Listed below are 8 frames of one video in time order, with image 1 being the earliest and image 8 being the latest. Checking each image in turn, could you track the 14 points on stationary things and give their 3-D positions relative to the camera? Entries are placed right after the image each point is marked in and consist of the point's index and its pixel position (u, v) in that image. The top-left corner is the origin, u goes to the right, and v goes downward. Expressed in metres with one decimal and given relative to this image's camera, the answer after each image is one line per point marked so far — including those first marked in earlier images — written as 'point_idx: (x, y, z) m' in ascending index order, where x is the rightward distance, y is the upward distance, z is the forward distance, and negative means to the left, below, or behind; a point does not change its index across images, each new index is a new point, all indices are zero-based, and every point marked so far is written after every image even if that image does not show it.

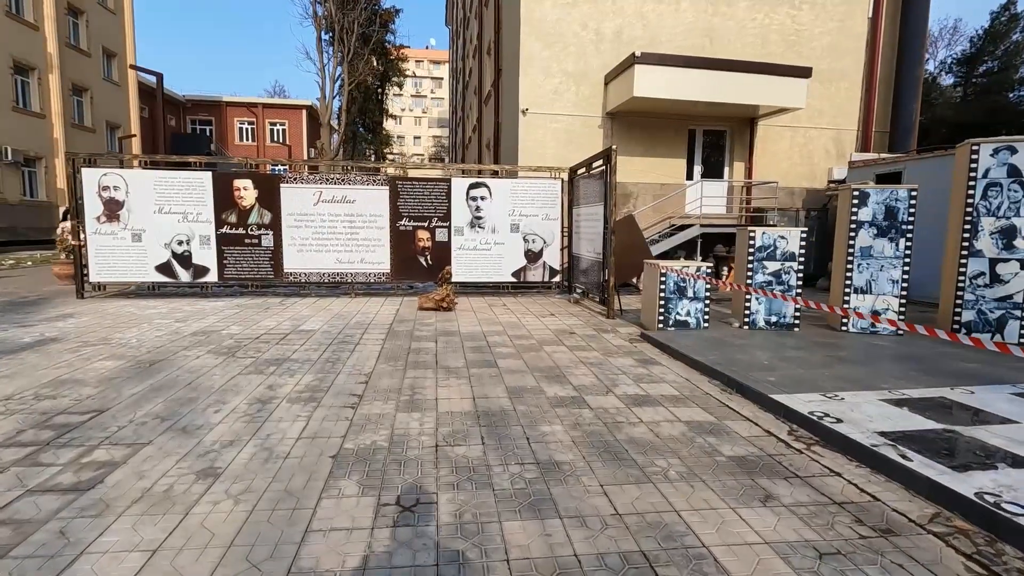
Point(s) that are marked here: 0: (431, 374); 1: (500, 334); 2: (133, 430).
0: (-0.9, -0.9, +5.6) m
1: (-0.2, -0.7, +7.7) m
2: (-2.8, -1.1, +4.0) m
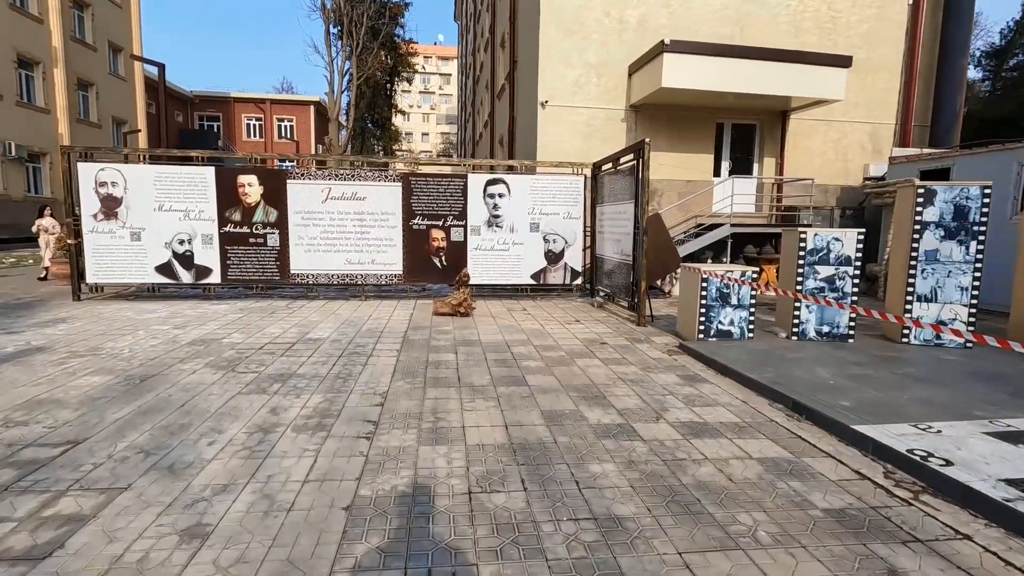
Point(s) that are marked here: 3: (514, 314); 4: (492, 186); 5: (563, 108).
0: (-0.5, -1.0, +5.0) m
1: (+0.2, -0.7, +7.1) m
2: (-2.6, -1.2, +3.4) m
3: (0.0, -0.5, +9.3) m
4: (-0.4, +2.0, +10.7) m
5: (+1.2, +4.2, +12.4) m
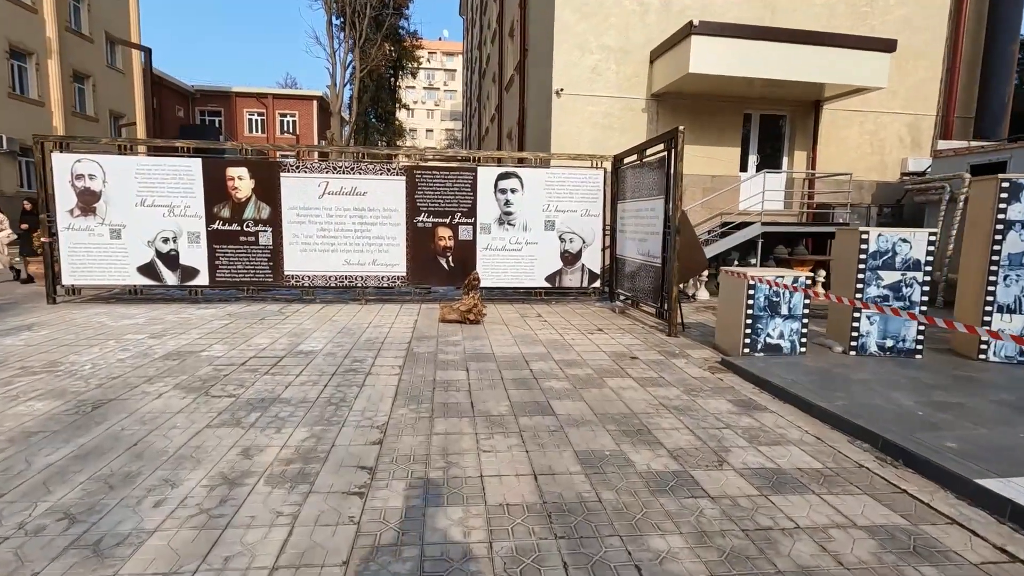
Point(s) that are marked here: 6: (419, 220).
0: (-0.3, -1.1, +4.1) m
1: (+0.4, -0.8, +6.2) m
2: (-2.4, -1.2, +2.5) m
3: (+0.3, -0.5, +8.4) m
4: (-0.2, +2.0, +9.8) m
5: (+1.4, +4.1, +11.5) m
6: (-1.7, +1.2, +9.7) m
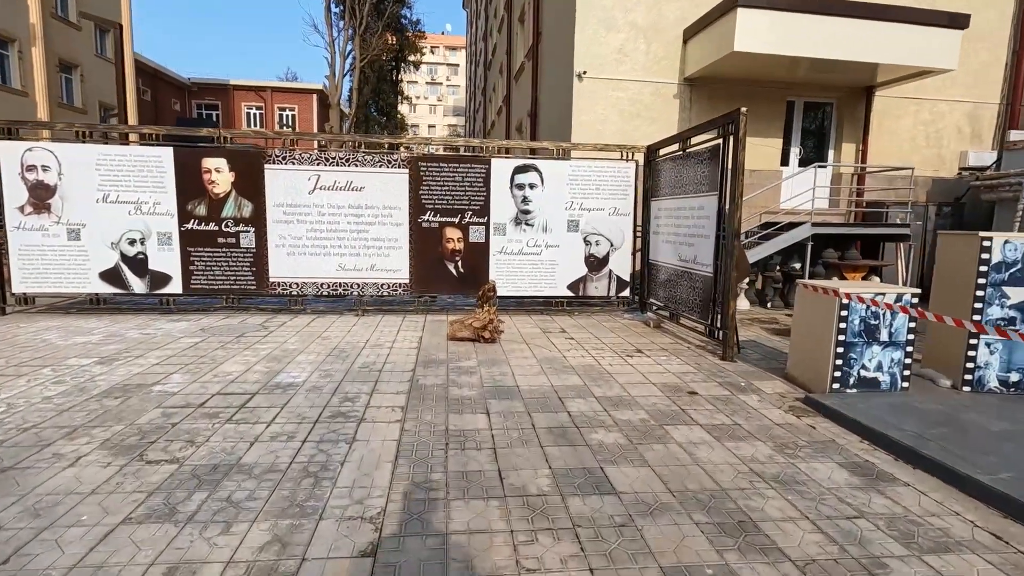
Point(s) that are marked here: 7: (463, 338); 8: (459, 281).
0: (-0.1, -1.3, +2.9) m
1: (+0.7, -1.0, +5.0) m
2: (-2.1, -1.4, +1.3) m
3: (+0.5, -0.7, +7.2) m
4: (+0.1, +1.8, +8.5) m
5: (+1.7, +4.0, +10.2) m
6: (-1.4, +1.1, +8.5) m
7: (-0.6, -0.6, +6.9) m
8: (-0.9, +0.1, +8.7) m
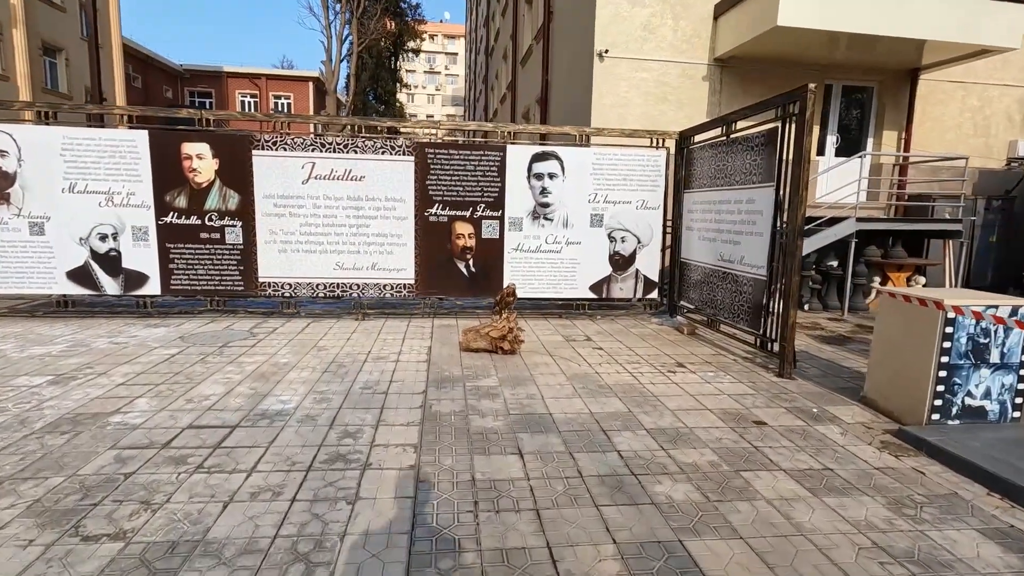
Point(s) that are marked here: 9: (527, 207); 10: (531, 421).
0: (+0.2, -1.4, +2.1) m
1: (+0.9, -1.1, +4.1) m
2: (-1.8, -1.5, +0.5) m
3: (+0.8, -0.7, +6.4) m
4: (+0.4, +1.8, +7.7) m
5: (+2.0, +4.0, +9.3) m
6: (-1.2, +1.1, +7.6) m
7: (-0.4, -0.7, +6.1) m
8: (-0.6, +0.1, +7.8) m
9: (+0.2, +1.2, +7.7) m
10: (+0.2, -1.0, +4.2) m
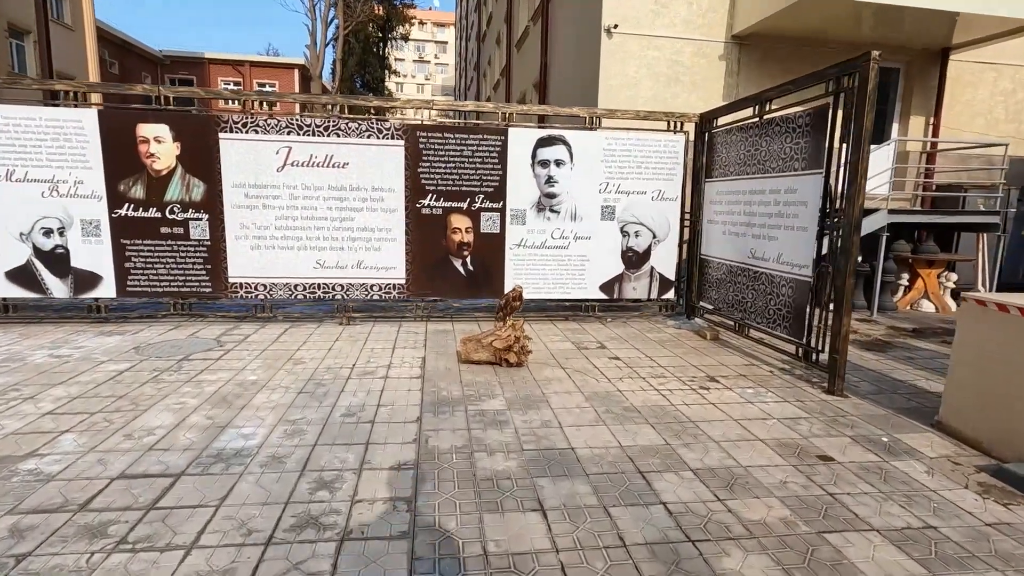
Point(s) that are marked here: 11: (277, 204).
0: (+0.3, -1.5, +1.3) m
1: (+1.0, -1.1, +3.4) m
2: (-1.7, -1.7, -0.3) m
3: (+0.9, -0.8, +5.6) m
4: (+0.4, +1.8, +6.9) m
5: (+2.0, +4.0, +8.5) m
6: (-1.1, +1.1, +6.8) m
7: (-0.3, -0.7, +5.3) m
8: (-0.6, +0.1, +7.0) m
9: (+0.3, +1.2, +6.9) m
10: (+0.3, -1.1, +3.5) m
11: (-2.9, +1.0, +6.5) m
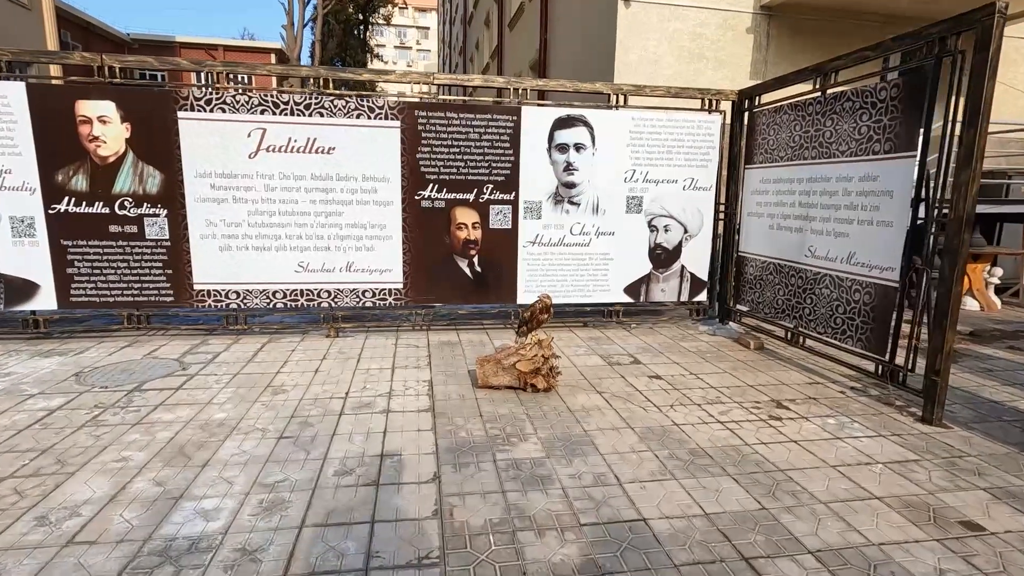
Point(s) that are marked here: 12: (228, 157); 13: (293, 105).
0: (+0.7, -1.6, +0.4) m
1: (+1.3, -1.2, +2.5) m
2: (-1.3, -1.9, -1.2) m
3: (+1.1, -0.8, +4.7) m
4: (+0.5, +1.8, +5.9) m
5: (+2.1, +4.0, +7.6) m
6: (-1.0, +1.0, +5.8) m
7: (-0.1, -0.8, +4.4) m
8: (-0.4, 0.0, +6.1) m
9: (+0.4, +1.1, +6.0) m
10: (+0.5, -1.2, +2.6) m
11: (-2.7, +0.9, +5.5) m
12: (-2.9, +1.3, +5.4) m
13: (-2.2, +1.9, +5.5) m
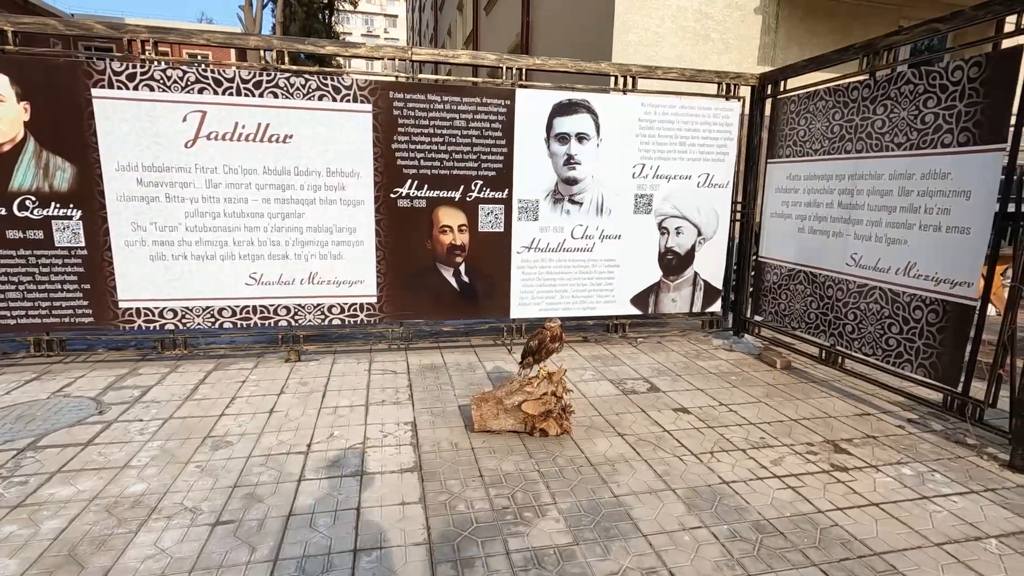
0: (+0.9, -1.8, -0.3) m
1: (+1.4, -1.4, +1.8) m
2: (-0.9, -2.1, -2.1) m
3: (+1.1, -1.0, +4.0) m
4: (+0.5, +1.6, +5.1) m
5: (+1.9, +3.9, +6.8) m
6: (-1.0, +0.9, +4.9) m
7: (-0.1, -0.9, +3.5) m
8: (-0.5, -0.1, +5.2) m
9: (+0.3, +1.0, +5.2) m
10: (+0.7, -1.4, +1.8) m
11: (-2.8, +0.8, +4.5) m
12: (-2.9, +1.2, +4.4) m
13: (-2.3, +1.7, +4.5) m
